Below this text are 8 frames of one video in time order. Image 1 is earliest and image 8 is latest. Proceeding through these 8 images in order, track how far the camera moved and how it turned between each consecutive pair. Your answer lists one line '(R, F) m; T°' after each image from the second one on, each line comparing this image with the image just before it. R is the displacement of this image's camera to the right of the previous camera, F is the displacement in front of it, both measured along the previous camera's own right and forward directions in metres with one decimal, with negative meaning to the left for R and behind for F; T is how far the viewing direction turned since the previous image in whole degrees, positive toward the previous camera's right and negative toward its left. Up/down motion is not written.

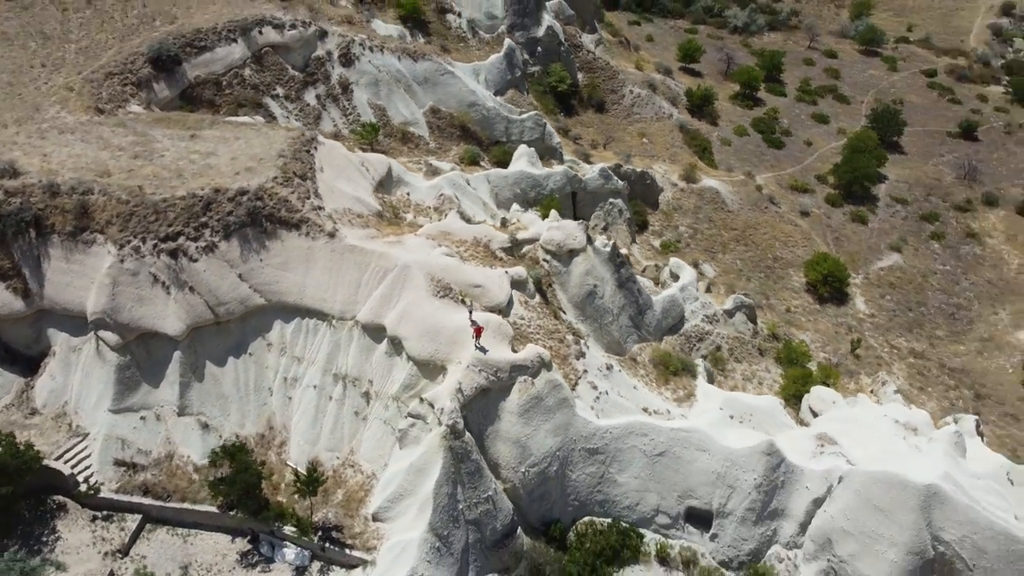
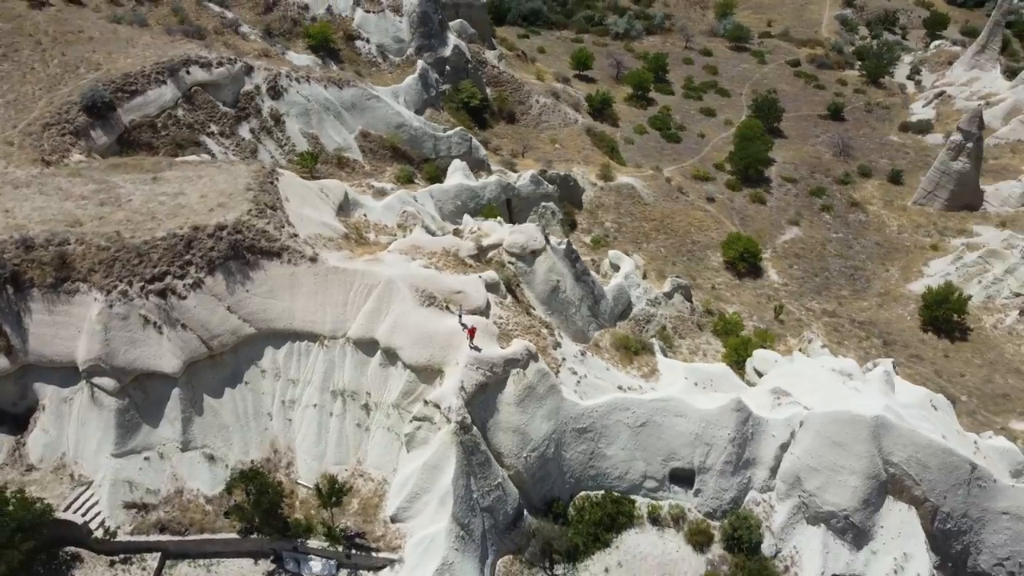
(-1.9, -1.1) m; +8°
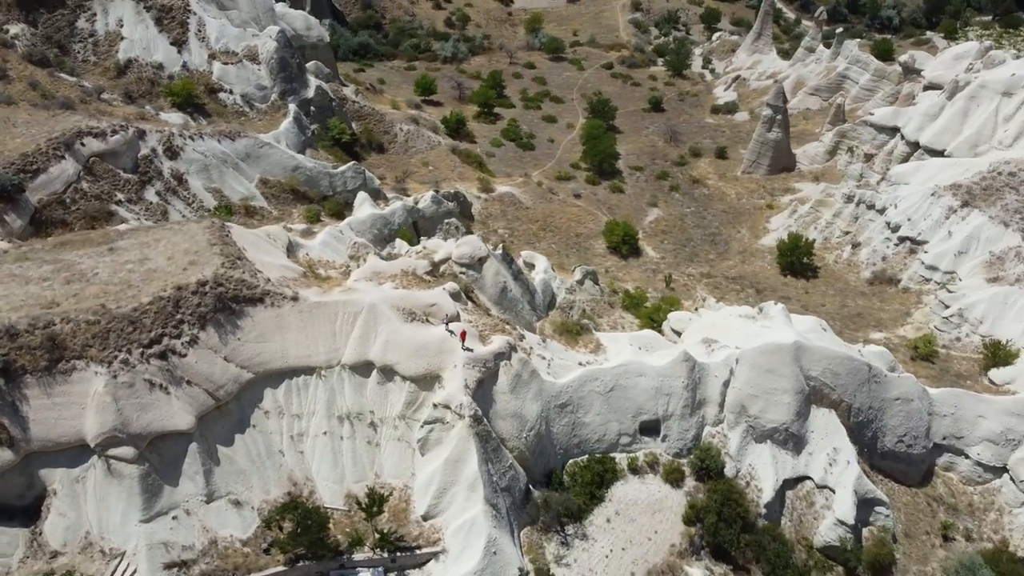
(-3.5, -1.6) m; +13°
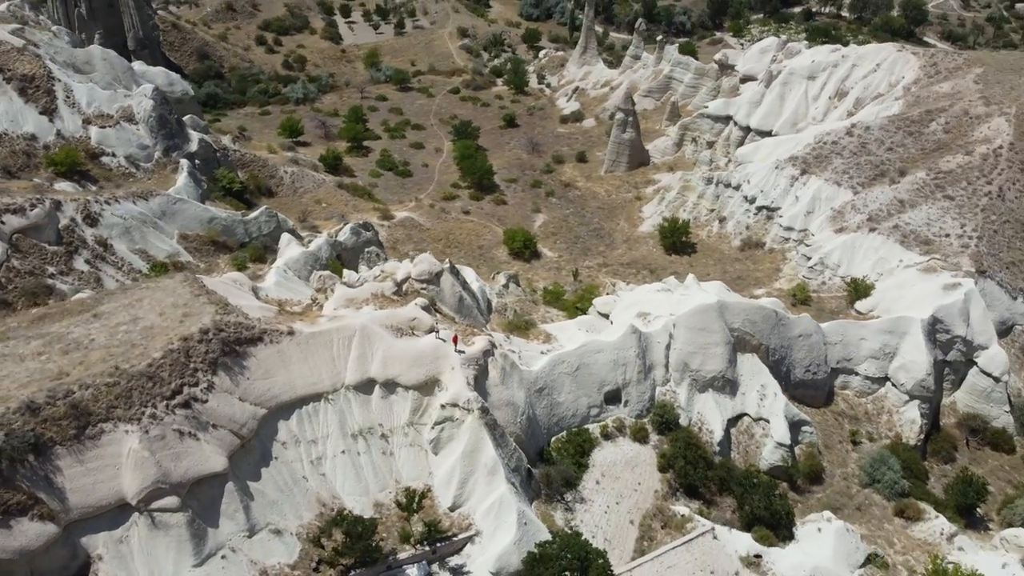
(-3.7, -1.7) m; +12°
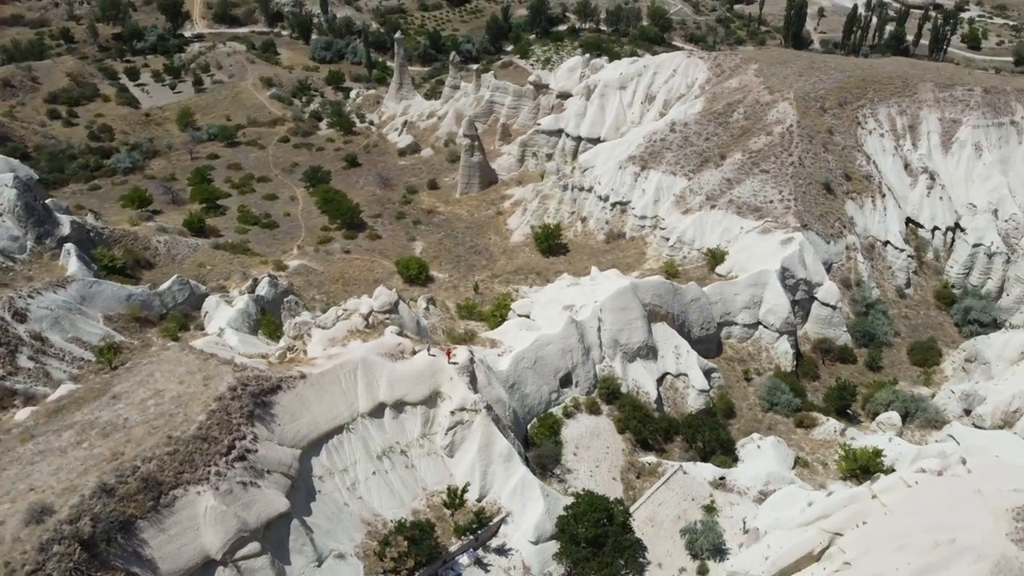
(-5.1, -2.2) m; +15°
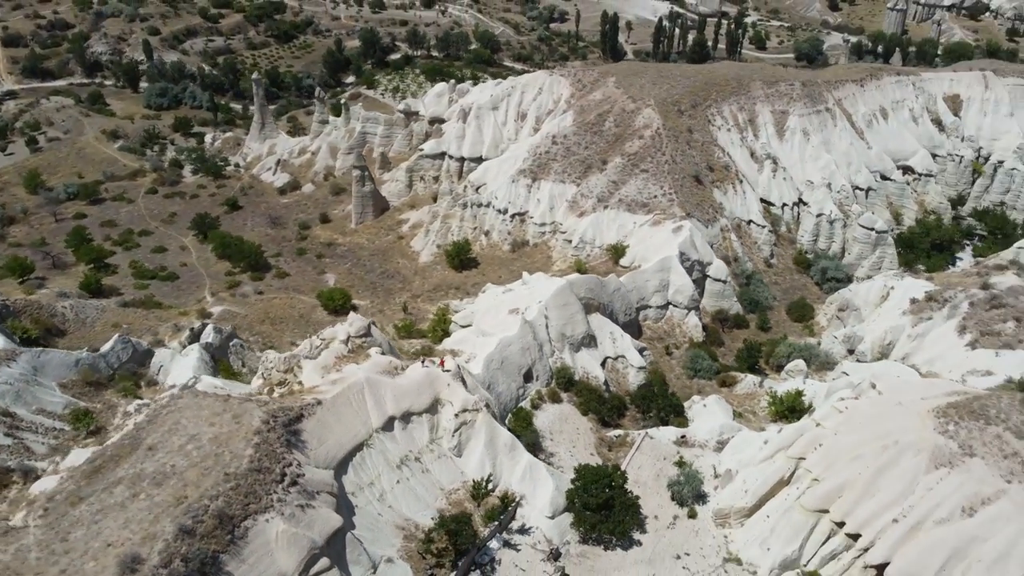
(-4.4, -1.8) m; +12°
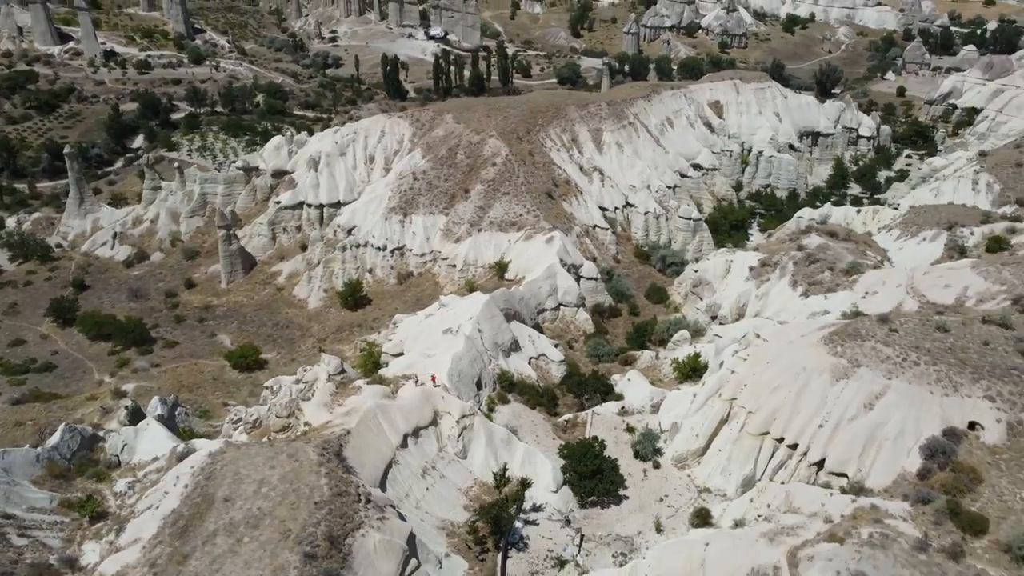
(-6.6, -2.4) m; +17°
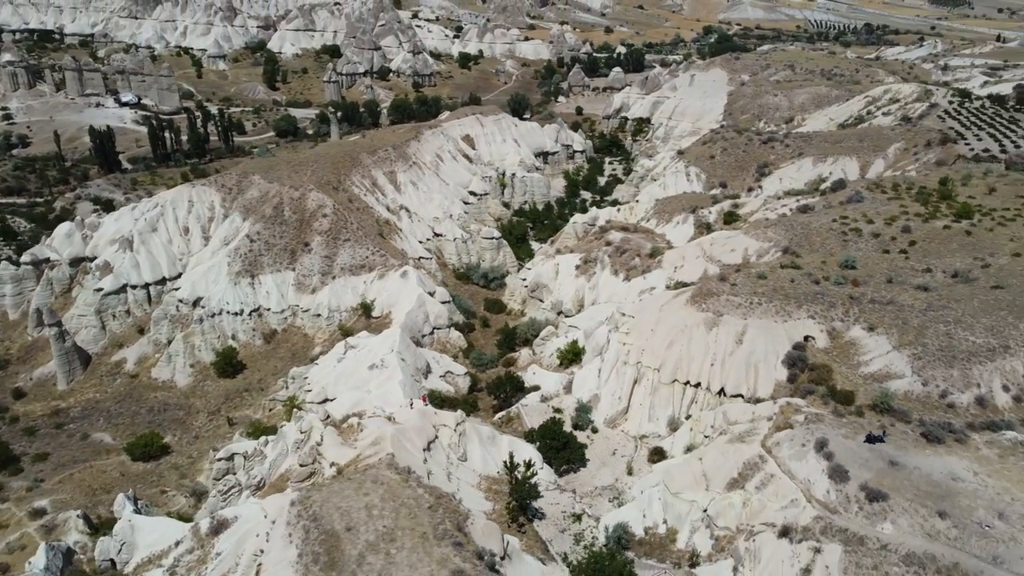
(-10.1, -2.6) m; +22°
